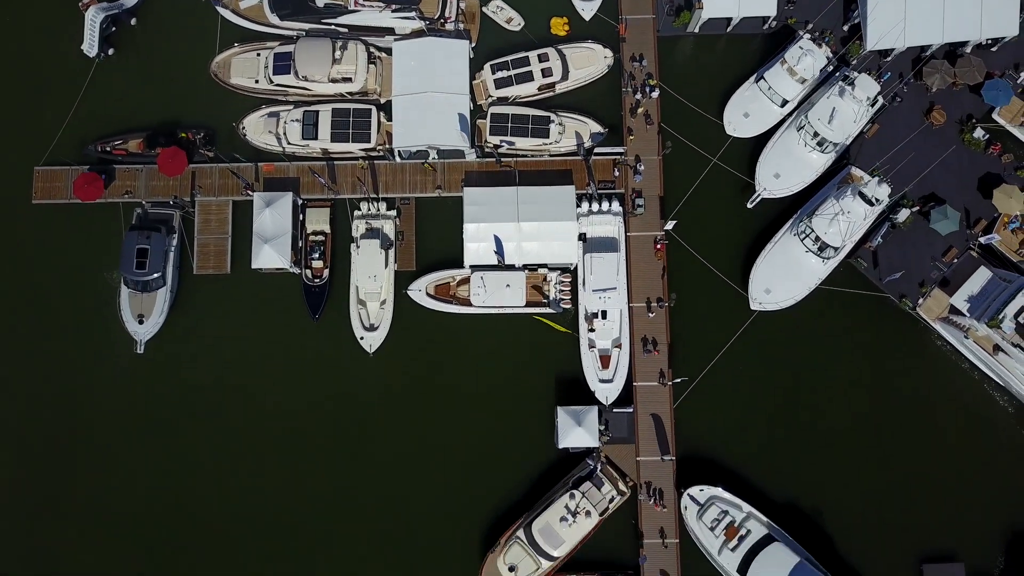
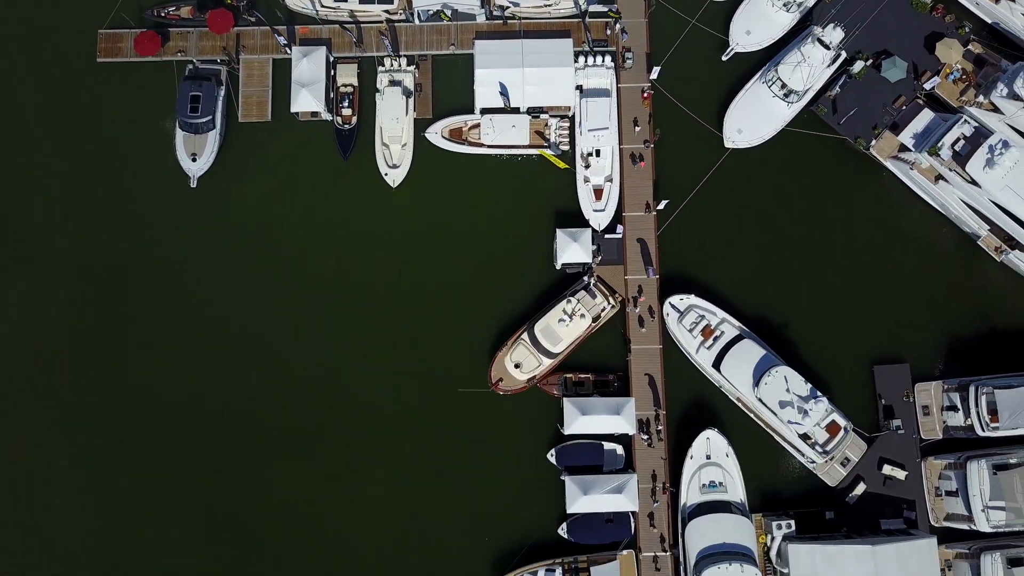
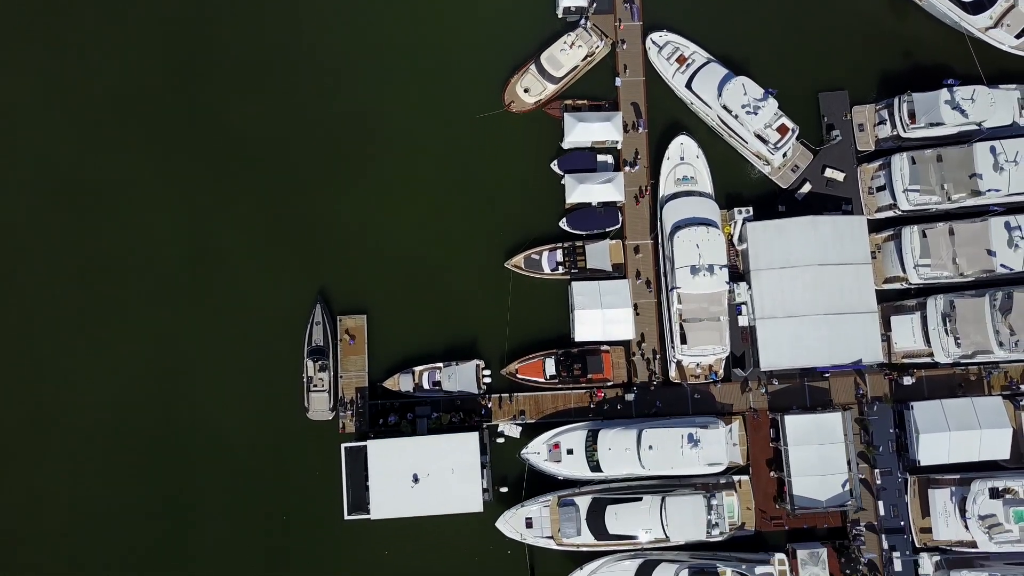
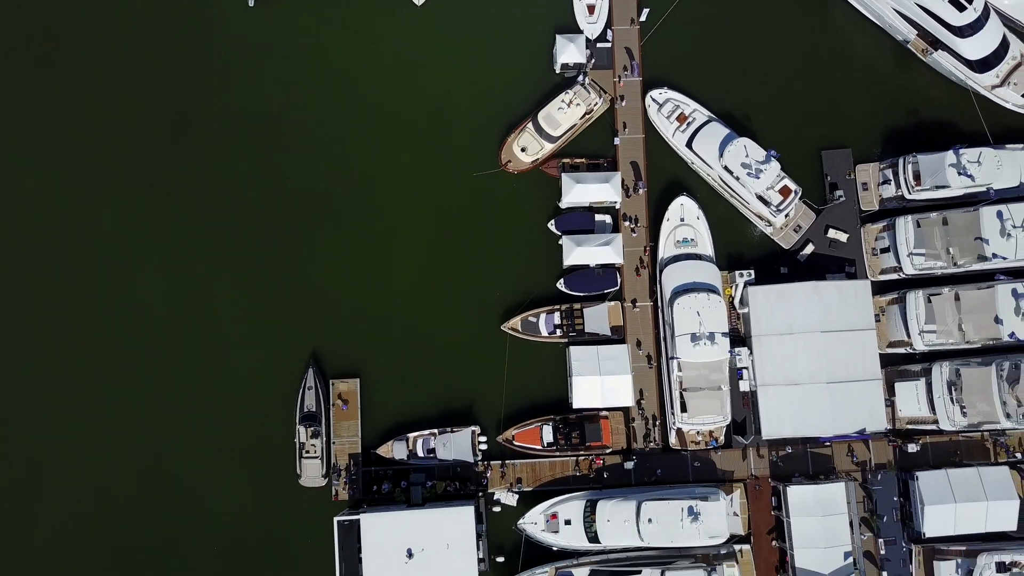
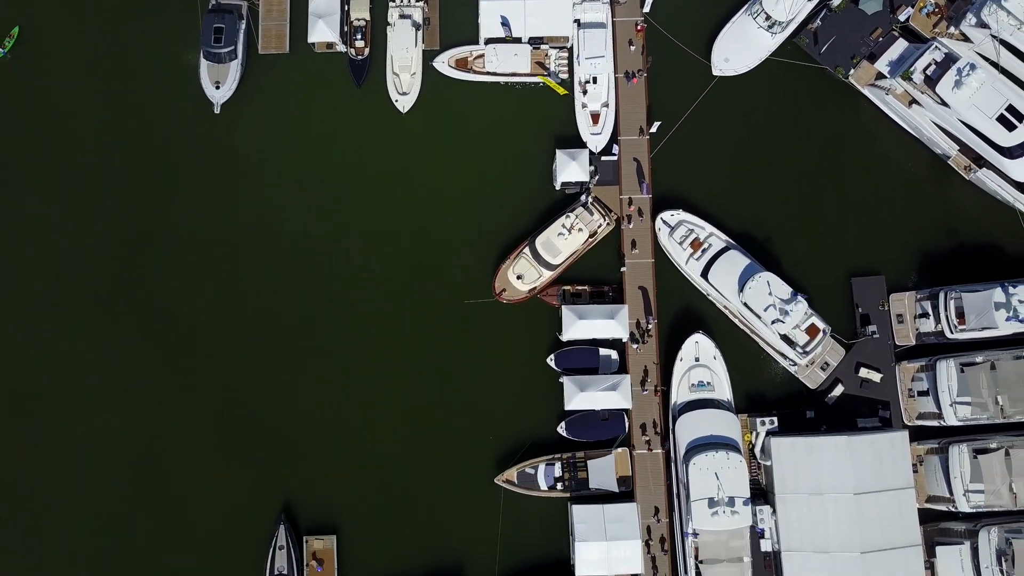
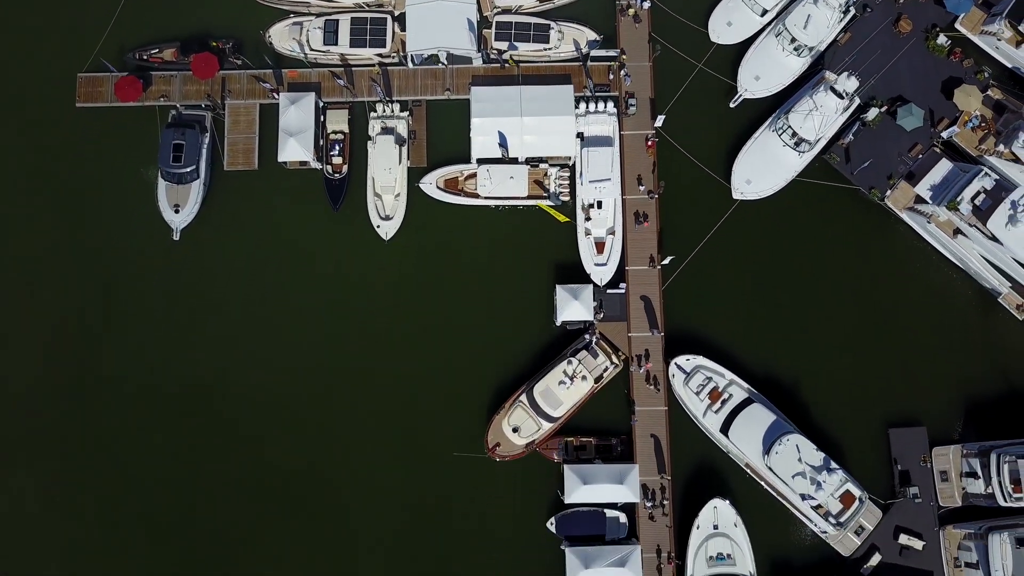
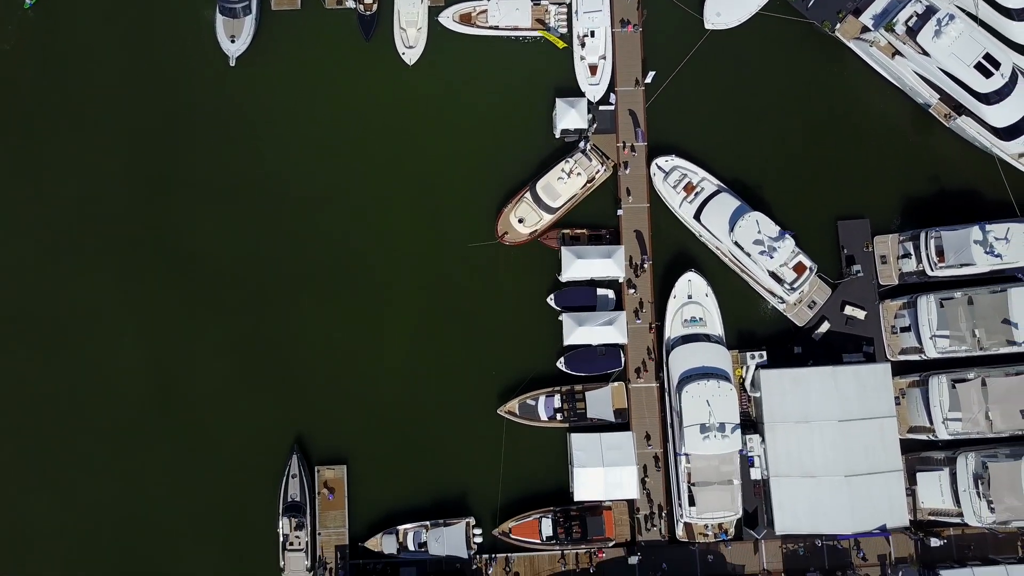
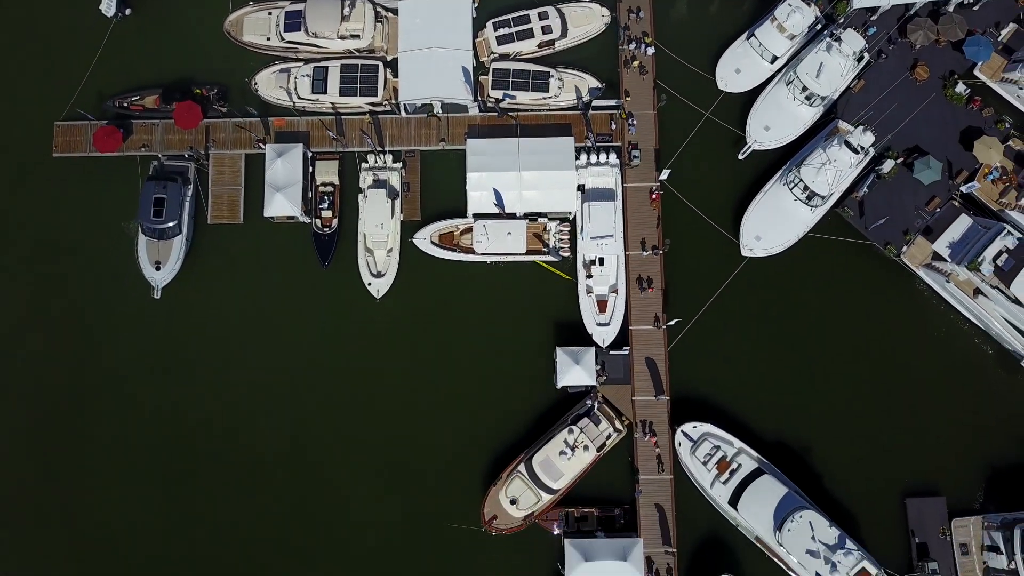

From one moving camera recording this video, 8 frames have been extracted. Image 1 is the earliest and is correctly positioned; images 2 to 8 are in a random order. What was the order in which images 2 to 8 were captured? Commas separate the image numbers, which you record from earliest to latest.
8, 6, 2, 5, 7, 4, 3
